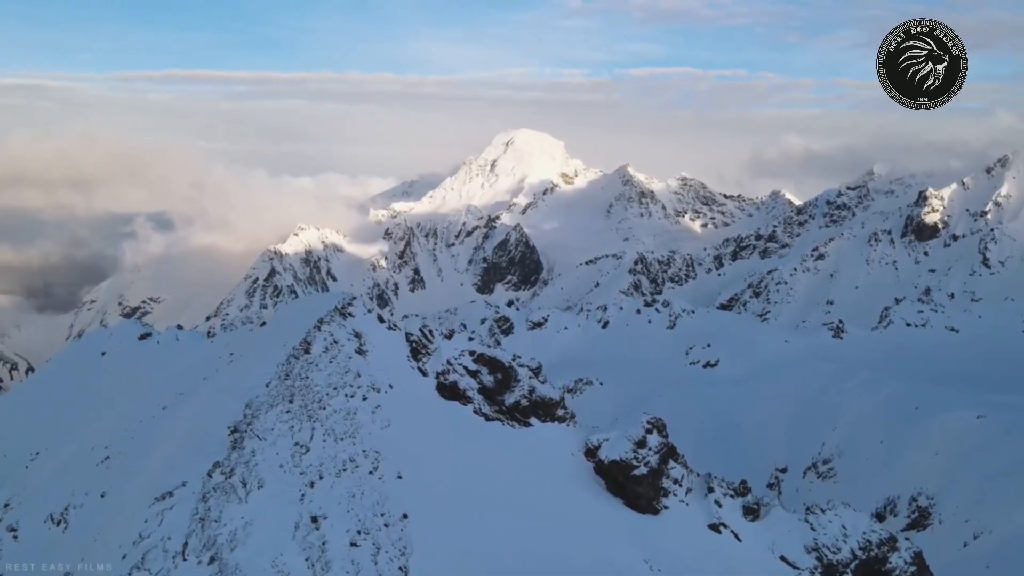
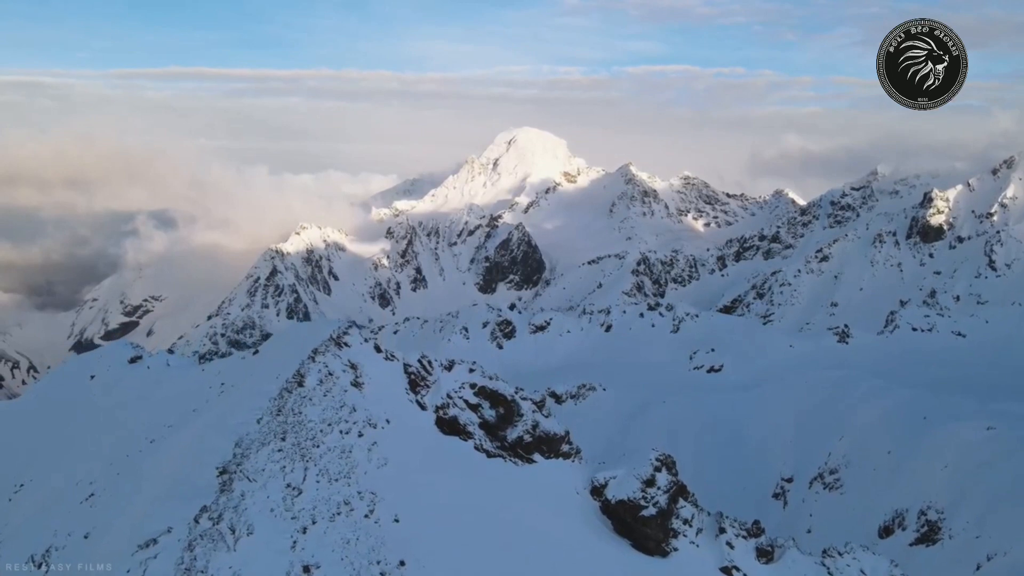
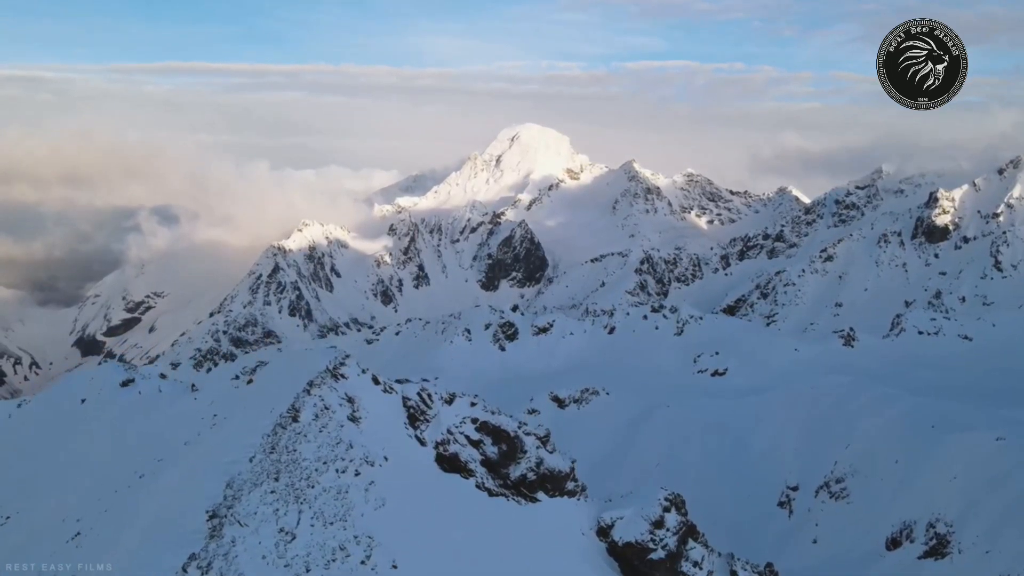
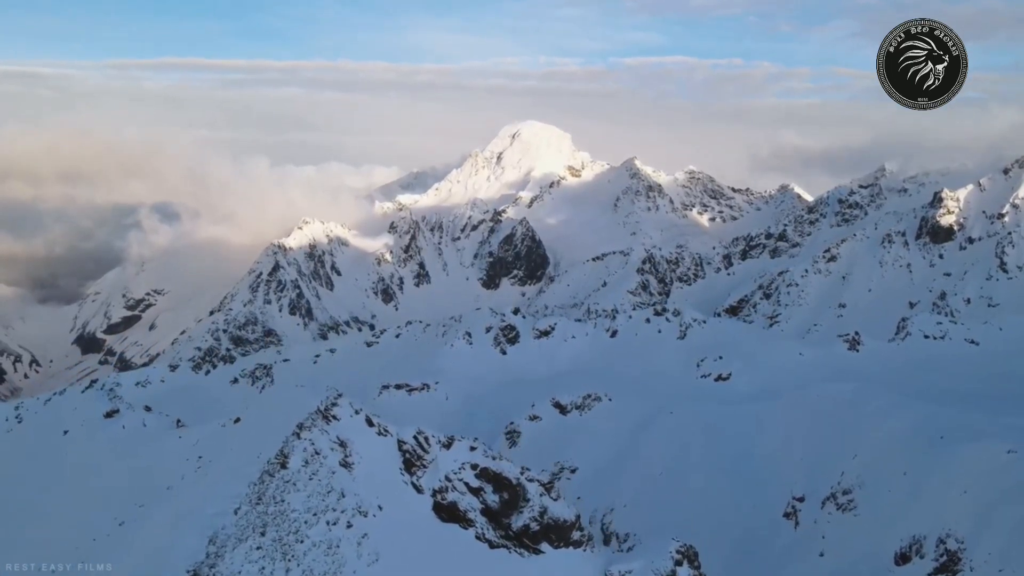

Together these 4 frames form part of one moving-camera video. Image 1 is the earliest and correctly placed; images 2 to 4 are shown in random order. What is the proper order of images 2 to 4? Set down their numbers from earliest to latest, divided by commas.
2, 3, 4
